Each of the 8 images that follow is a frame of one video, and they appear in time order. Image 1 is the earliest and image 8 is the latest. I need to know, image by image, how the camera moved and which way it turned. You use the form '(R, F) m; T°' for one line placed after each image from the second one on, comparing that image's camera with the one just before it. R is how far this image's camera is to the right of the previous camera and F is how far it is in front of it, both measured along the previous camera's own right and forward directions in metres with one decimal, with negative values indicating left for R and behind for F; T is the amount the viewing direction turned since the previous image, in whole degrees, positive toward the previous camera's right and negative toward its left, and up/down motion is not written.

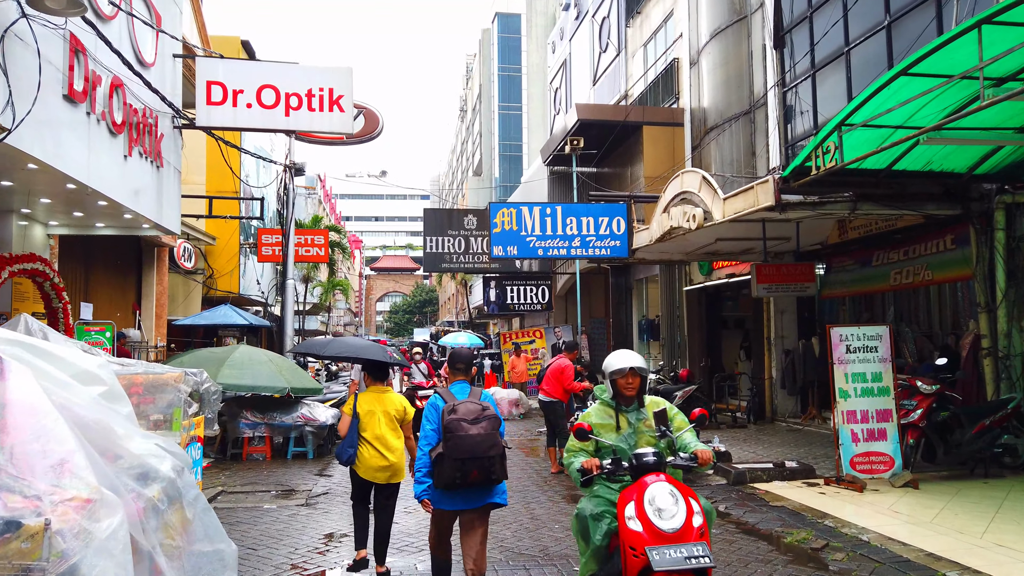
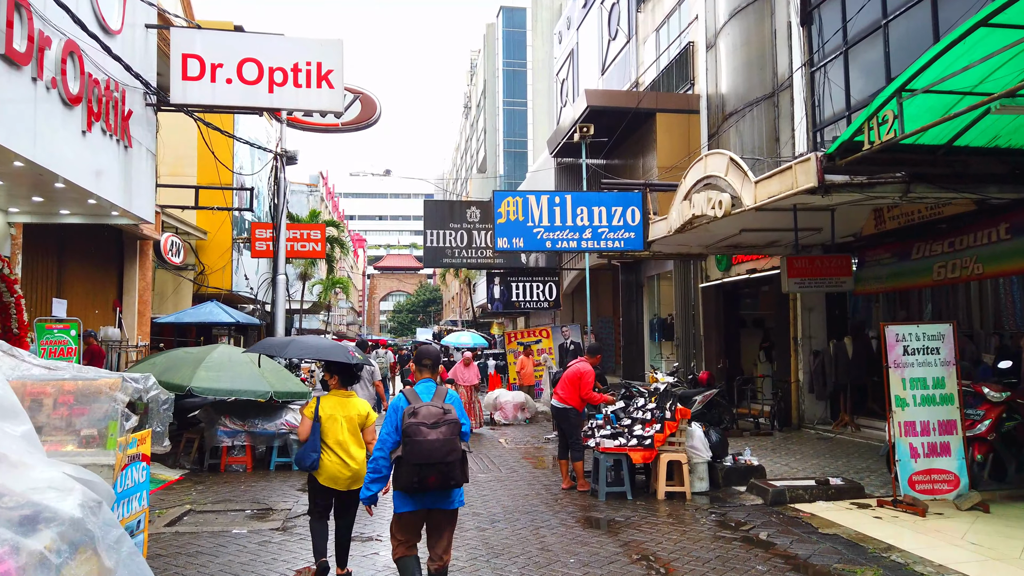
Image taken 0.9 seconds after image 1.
(0.0, +1.0) m; 0°
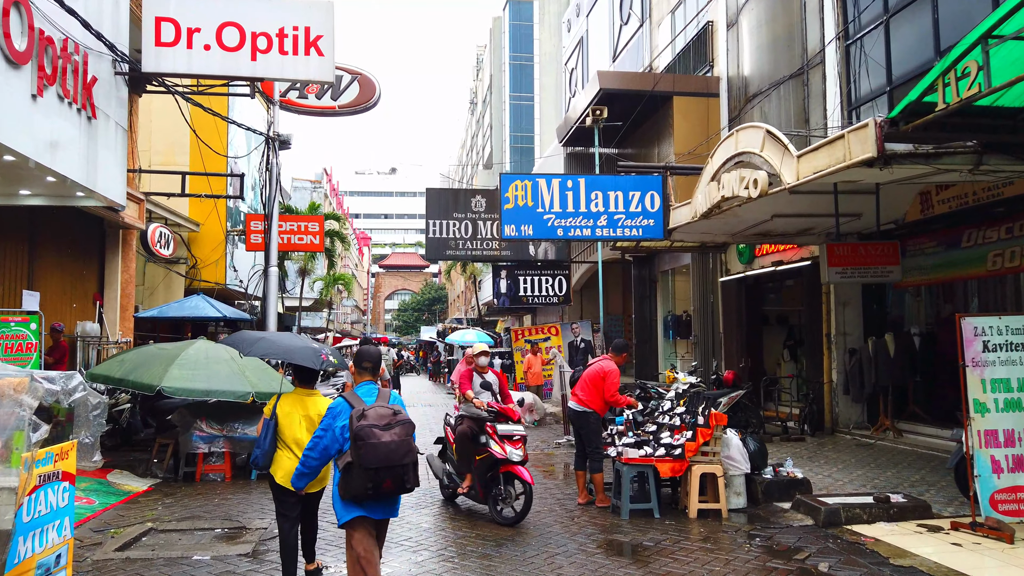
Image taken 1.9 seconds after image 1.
(0.0, +1.0) m; 0°
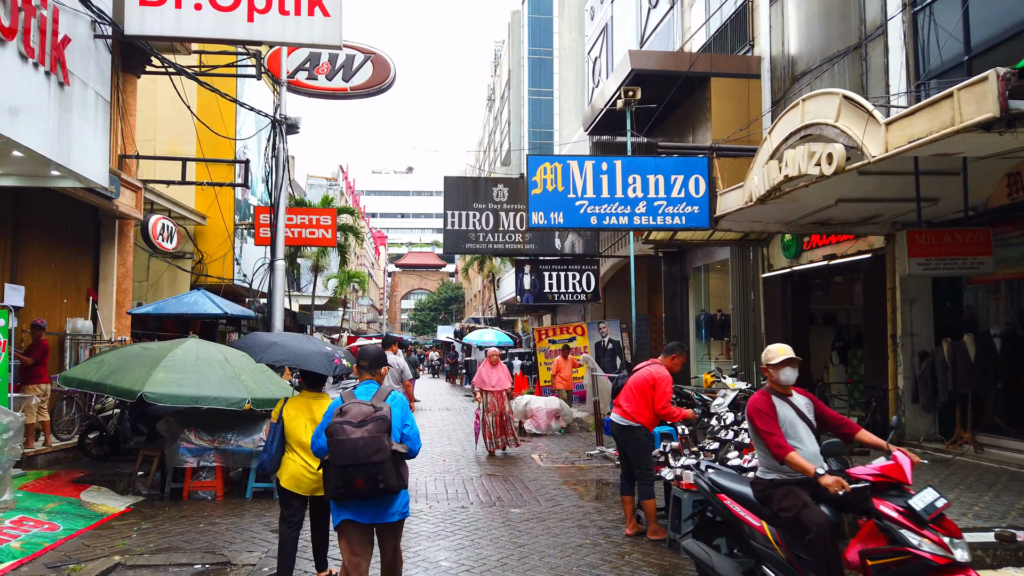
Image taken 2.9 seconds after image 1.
(-0.2, +1.1) m; -1°
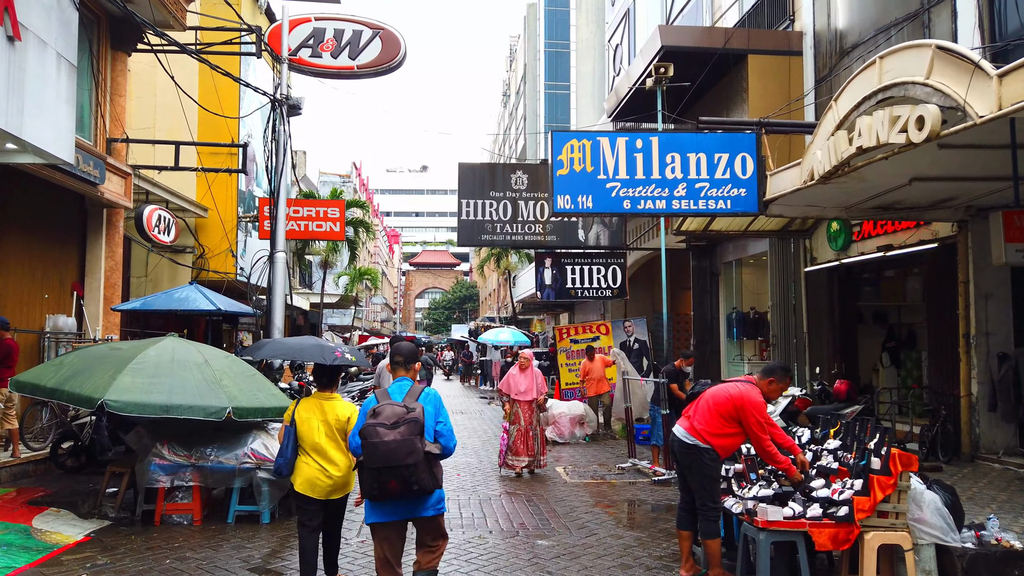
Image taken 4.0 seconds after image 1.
(-0.1, +1.1) m; -1°
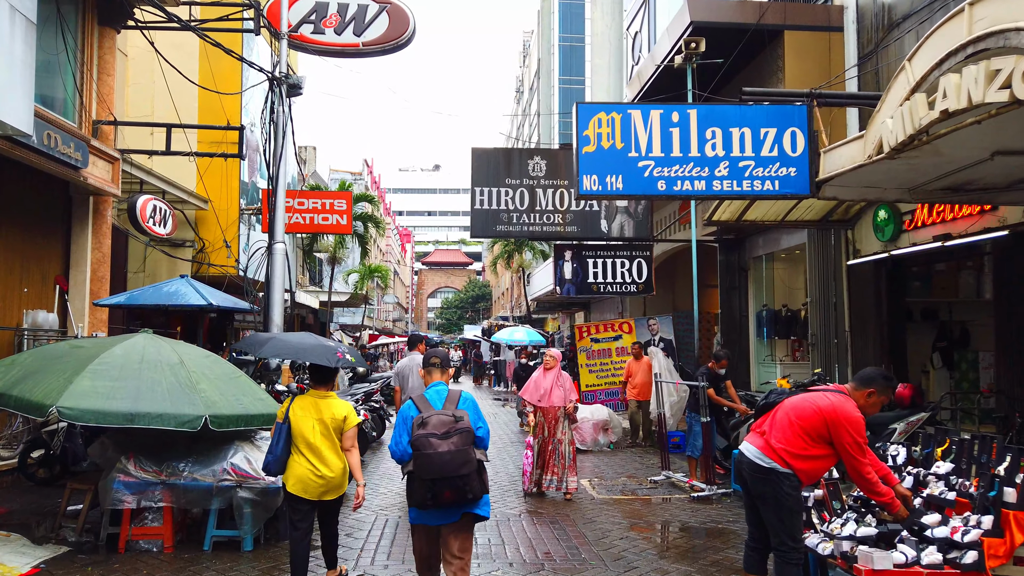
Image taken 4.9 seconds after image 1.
(-0.1, +1.0) m; -1°
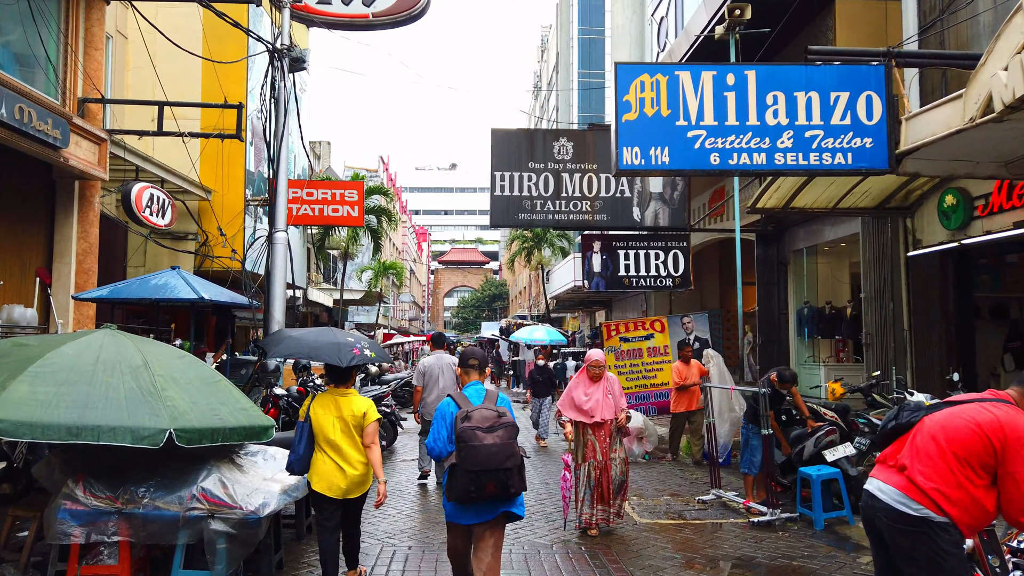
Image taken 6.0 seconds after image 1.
(-0.1, +1.1) m; -1°
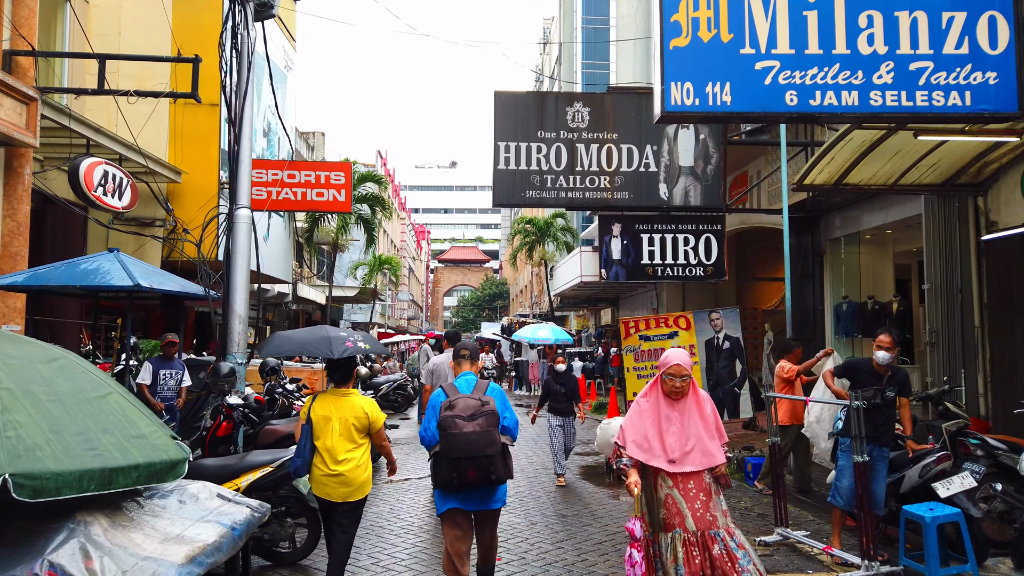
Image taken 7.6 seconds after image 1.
(-0.1, +1.6) m; 0°
